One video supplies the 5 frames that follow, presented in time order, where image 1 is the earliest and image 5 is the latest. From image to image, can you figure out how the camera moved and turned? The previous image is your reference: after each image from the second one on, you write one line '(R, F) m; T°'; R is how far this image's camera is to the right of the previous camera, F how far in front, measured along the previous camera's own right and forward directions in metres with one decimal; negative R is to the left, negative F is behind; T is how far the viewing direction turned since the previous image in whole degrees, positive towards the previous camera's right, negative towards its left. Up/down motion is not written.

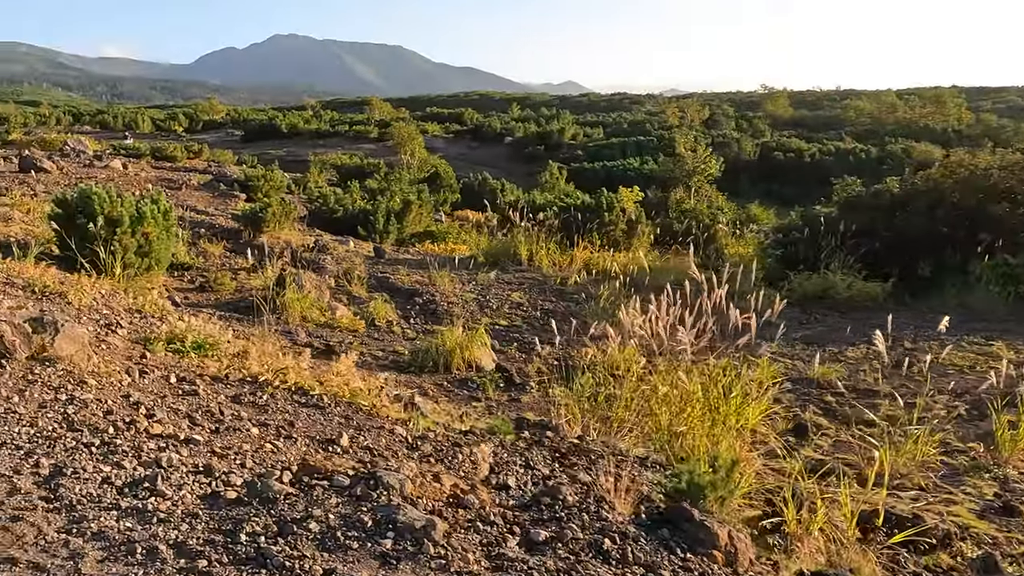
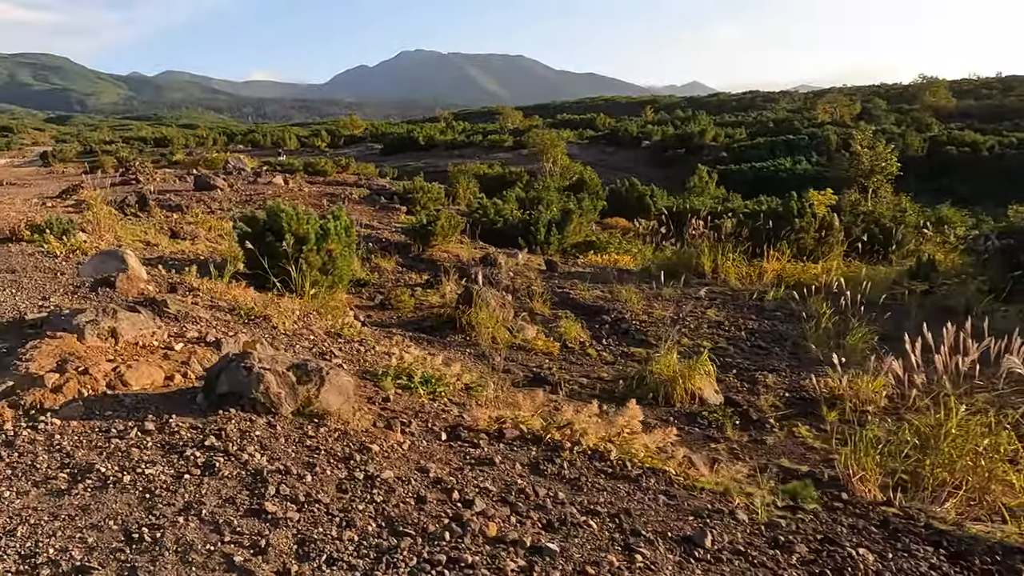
(-0.7, +0.6) m; -9°
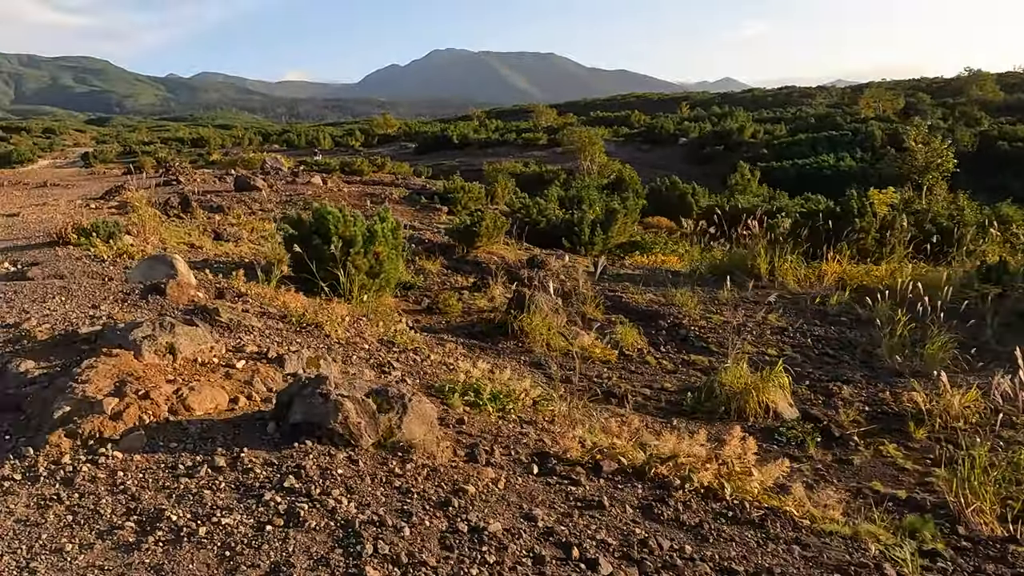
(-0.2, +0.3) m; -2°
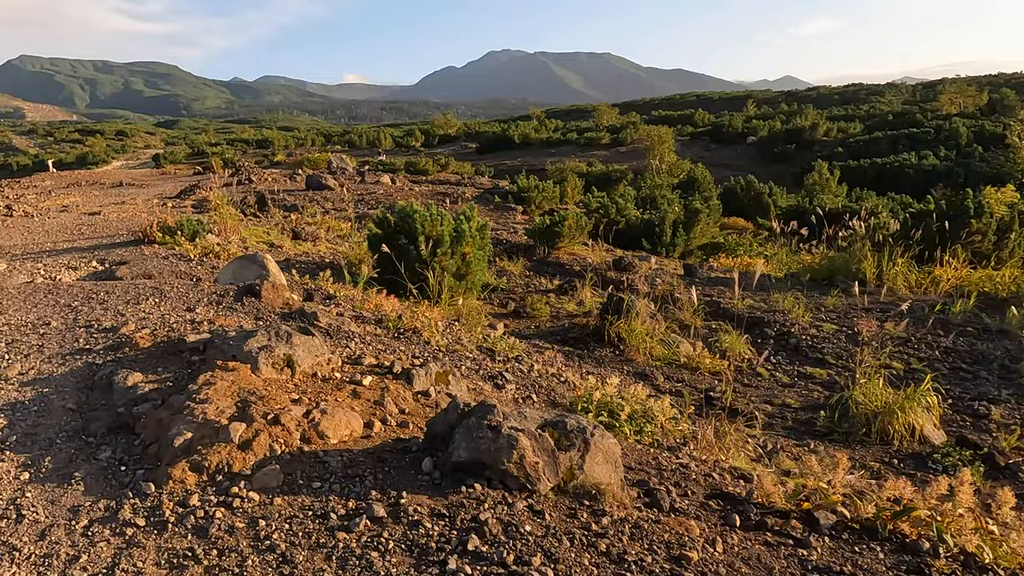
(-0.4, +0.4) m; -4°
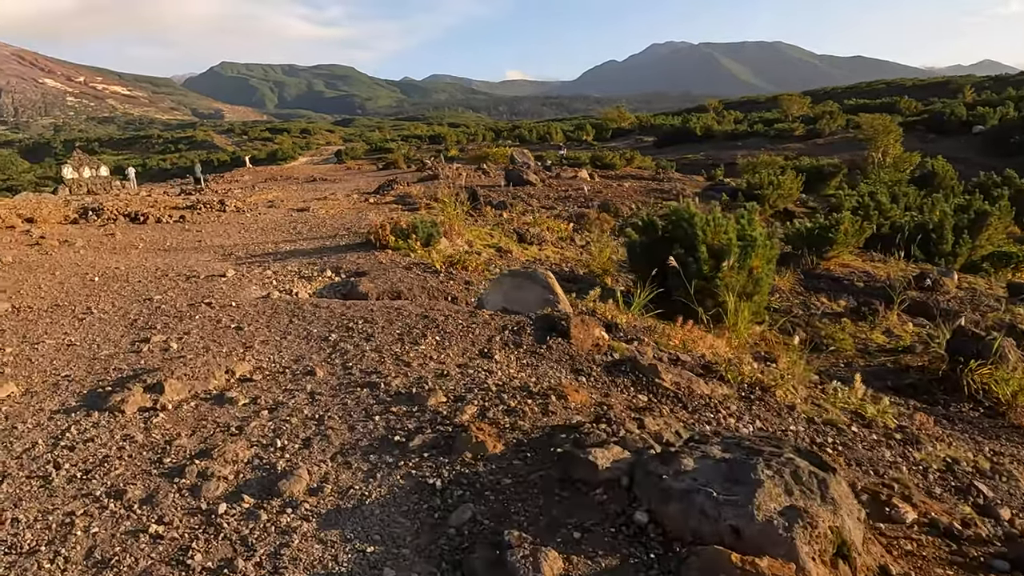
(-1.0, +1.2) m; -12°
